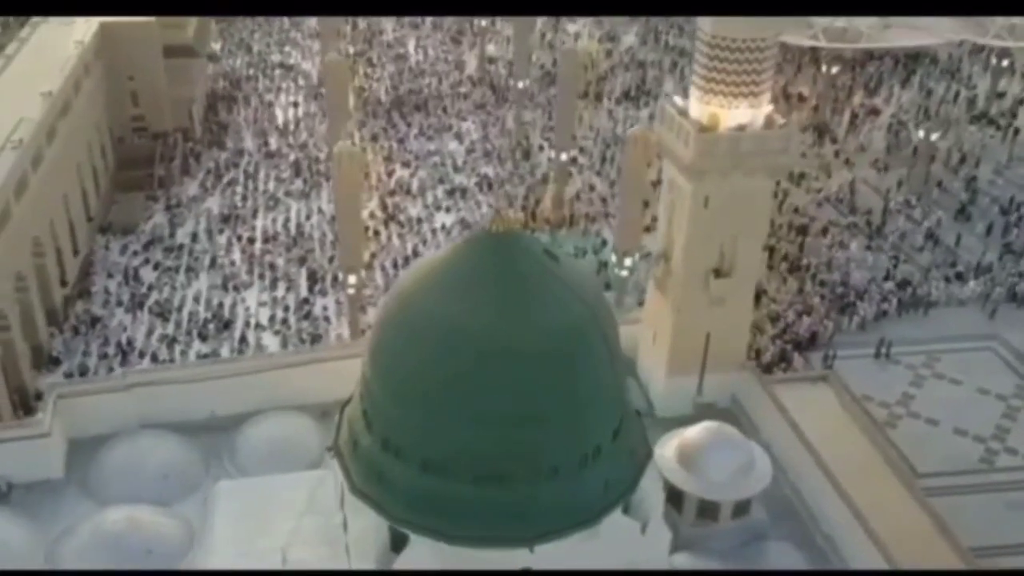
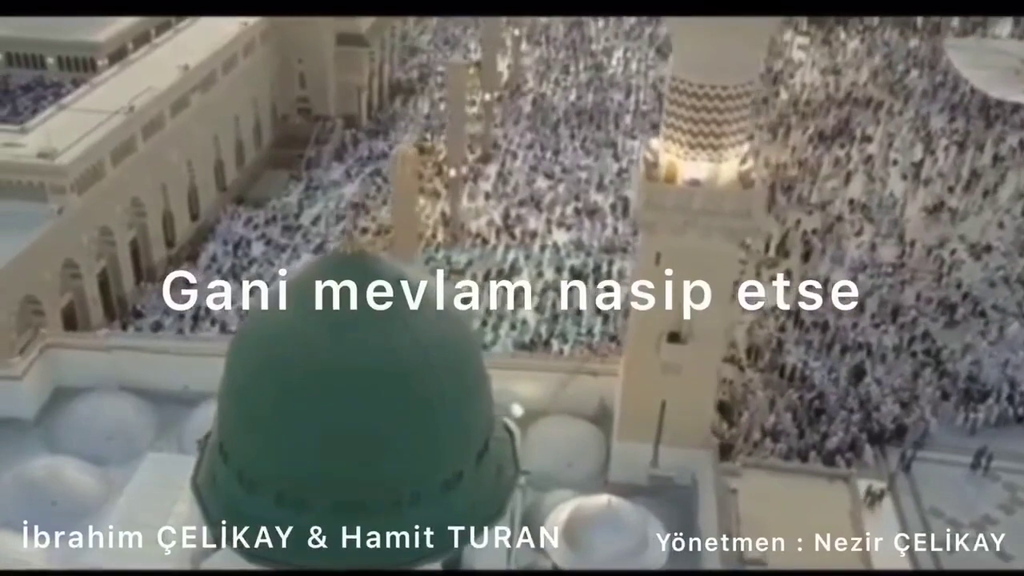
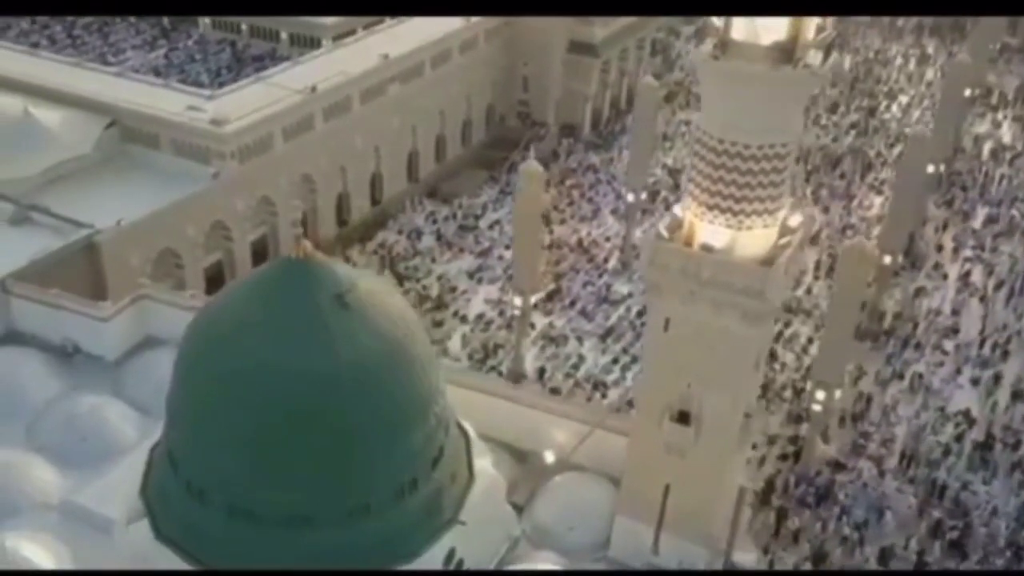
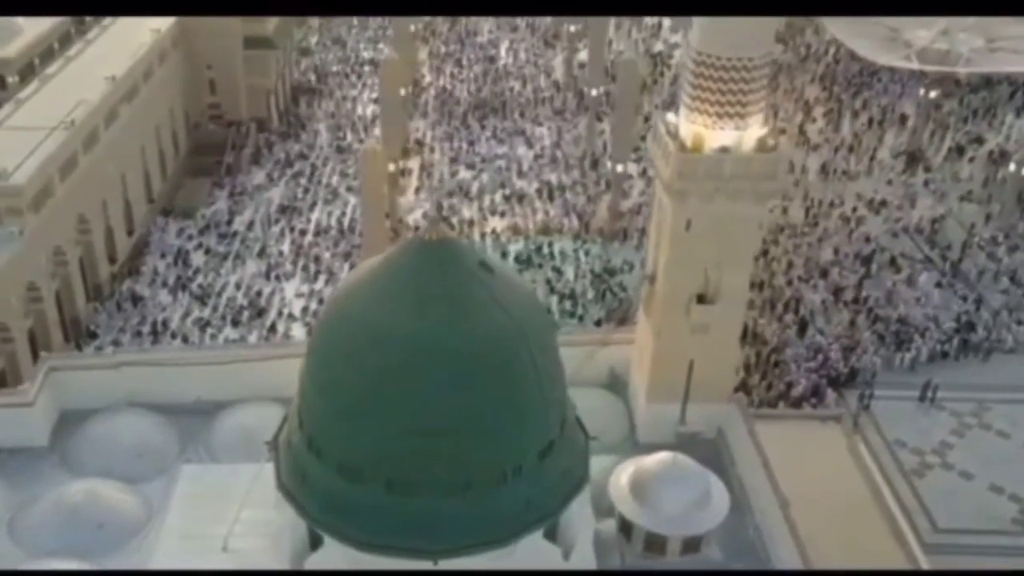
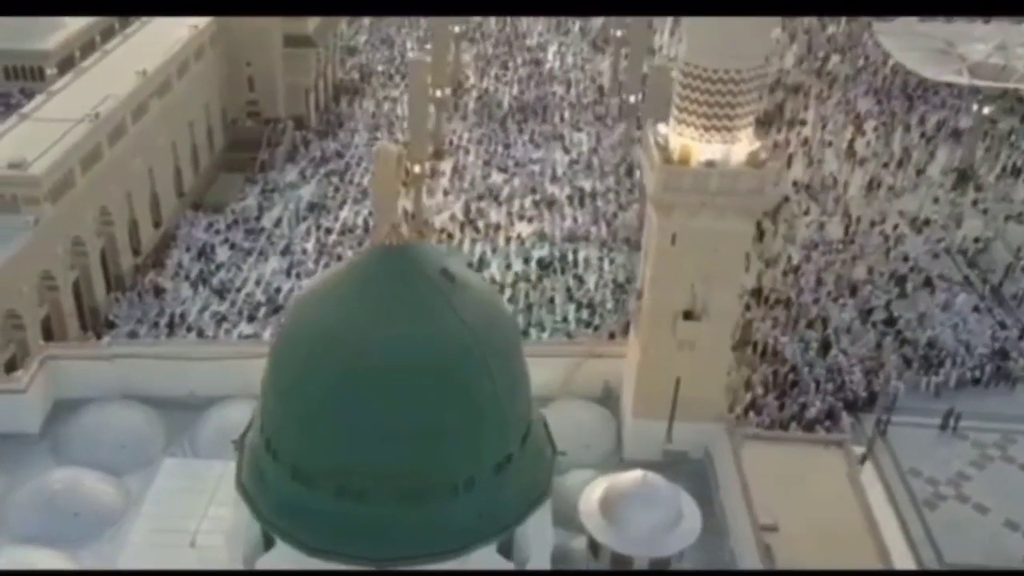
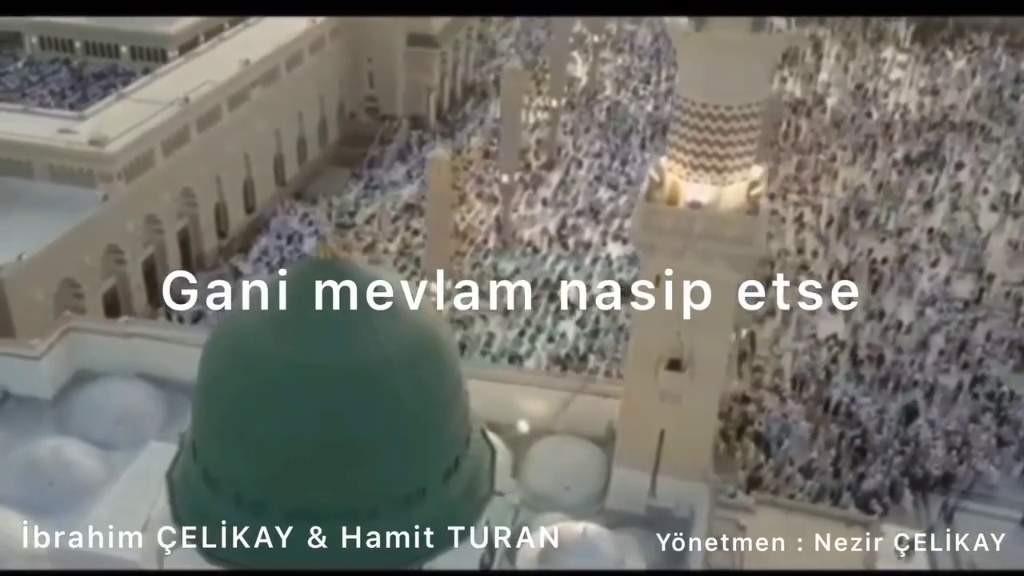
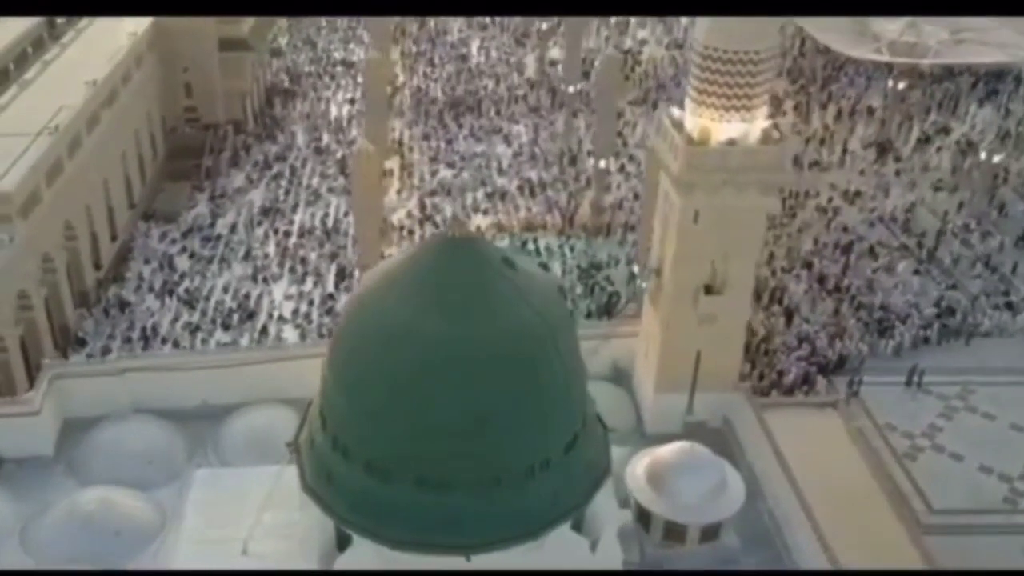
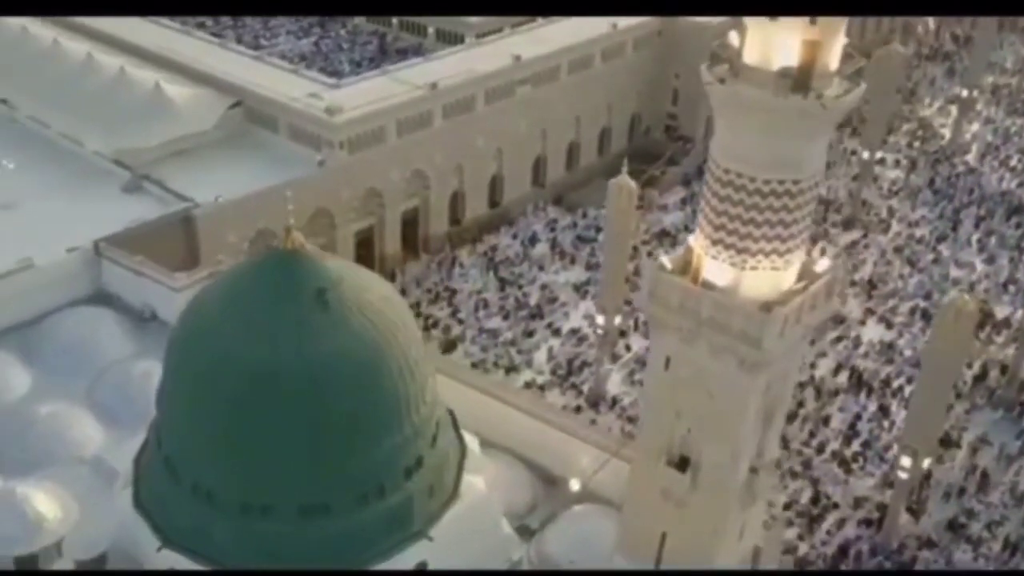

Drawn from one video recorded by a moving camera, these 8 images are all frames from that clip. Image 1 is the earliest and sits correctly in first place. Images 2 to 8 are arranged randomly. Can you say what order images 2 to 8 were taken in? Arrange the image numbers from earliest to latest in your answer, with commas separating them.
7, 4, 5, 2, 6, 3, 8
